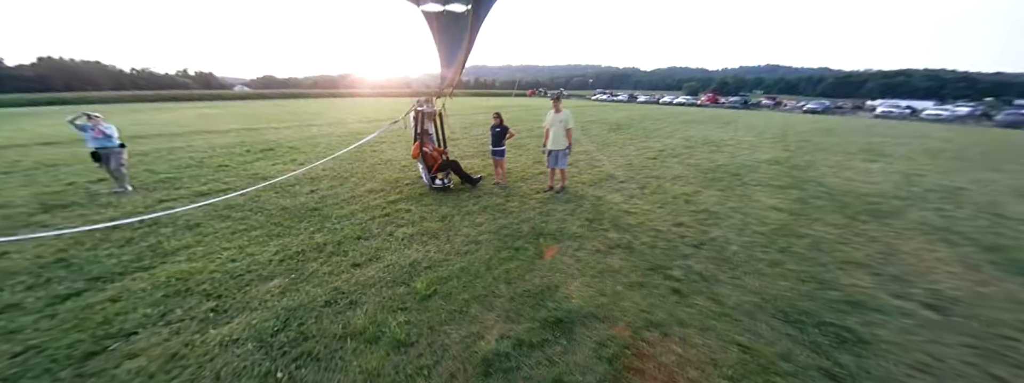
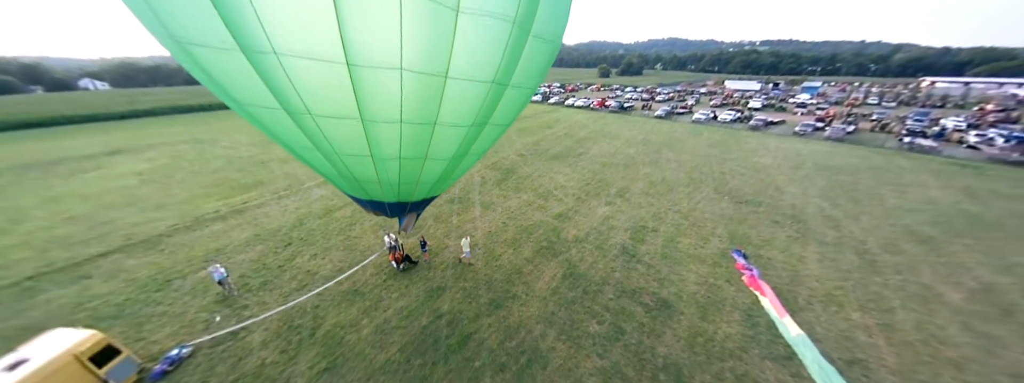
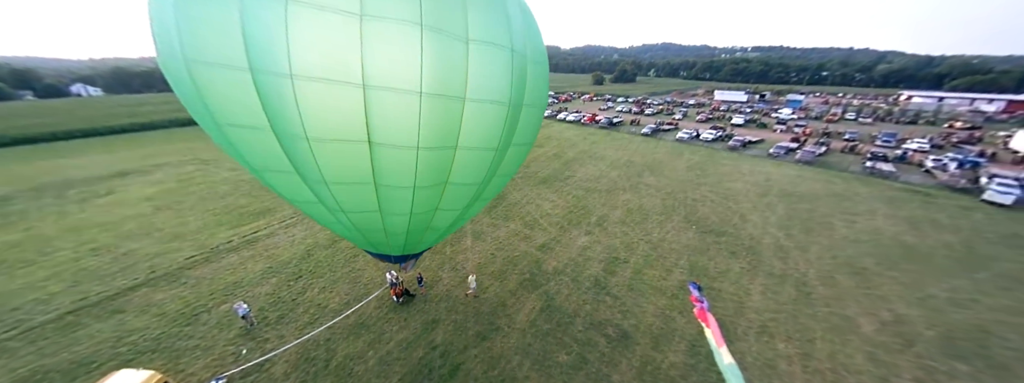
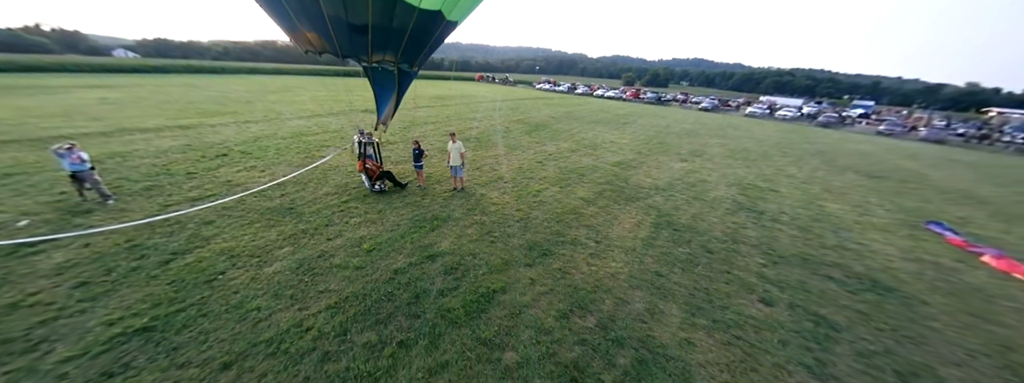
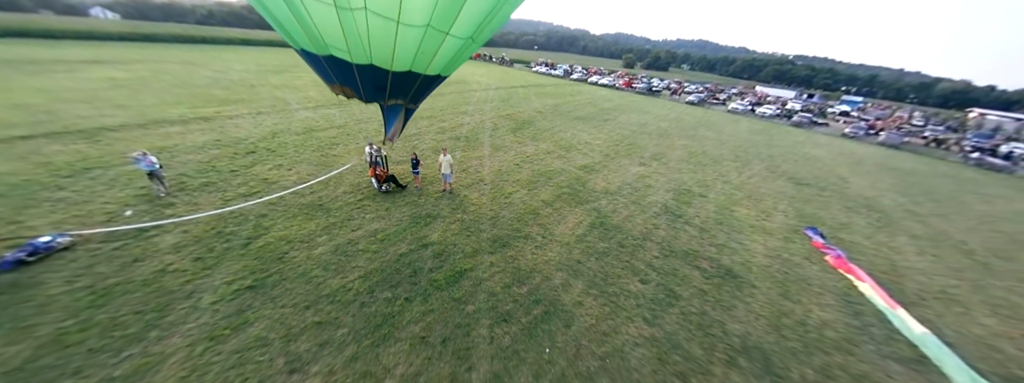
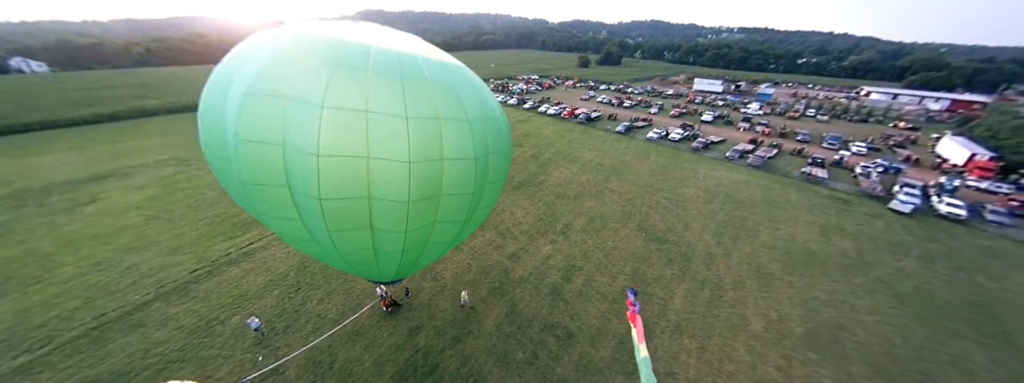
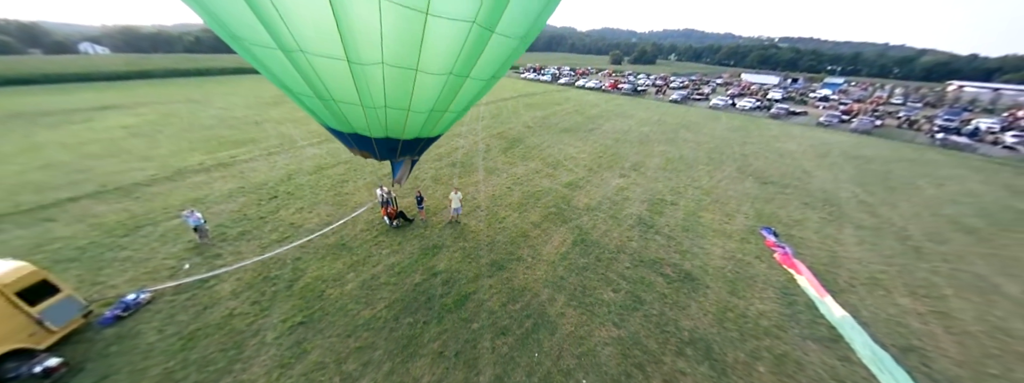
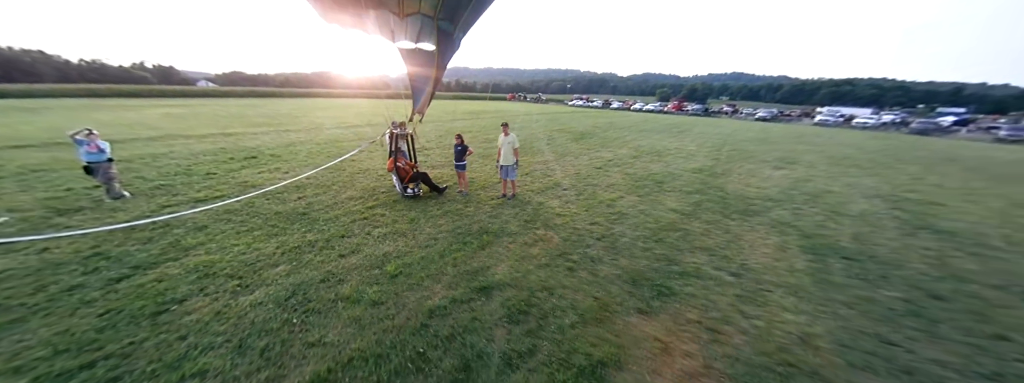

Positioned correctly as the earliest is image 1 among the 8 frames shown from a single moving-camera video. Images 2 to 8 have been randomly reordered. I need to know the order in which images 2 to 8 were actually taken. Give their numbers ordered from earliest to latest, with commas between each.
8, 4, 5, 7, 2, 3, 6
